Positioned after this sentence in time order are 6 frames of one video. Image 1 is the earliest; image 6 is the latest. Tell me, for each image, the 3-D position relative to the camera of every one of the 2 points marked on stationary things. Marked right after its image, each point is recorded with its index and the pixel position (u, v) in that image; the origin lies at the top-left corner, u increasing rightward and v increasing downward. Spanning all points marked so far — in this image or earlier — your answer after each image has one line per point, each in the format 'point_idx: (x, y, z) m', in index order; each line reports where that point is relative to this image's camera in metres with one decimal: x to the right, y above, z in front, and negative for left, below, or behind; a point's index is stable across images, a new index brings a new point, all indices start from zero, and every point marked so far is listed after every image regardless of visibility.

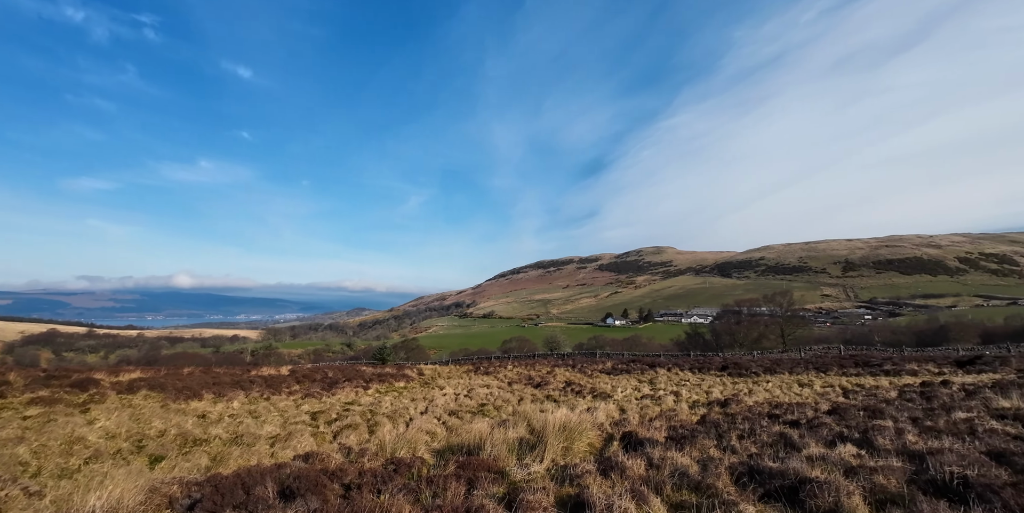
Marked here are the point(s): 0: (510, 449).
0: (+0.1, -4.2, +11.3) m
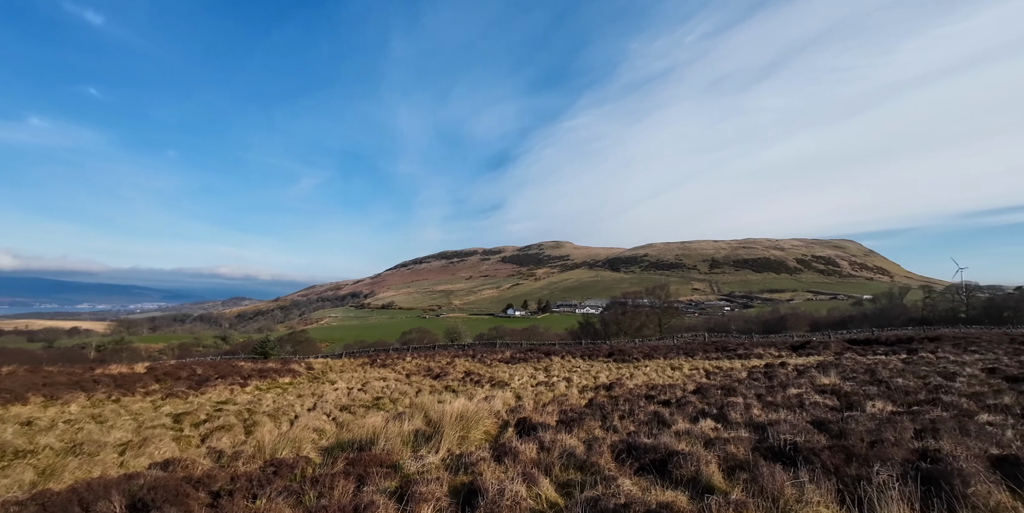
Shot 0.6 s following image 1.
0: (-2.4, -4.0, +11.1) m
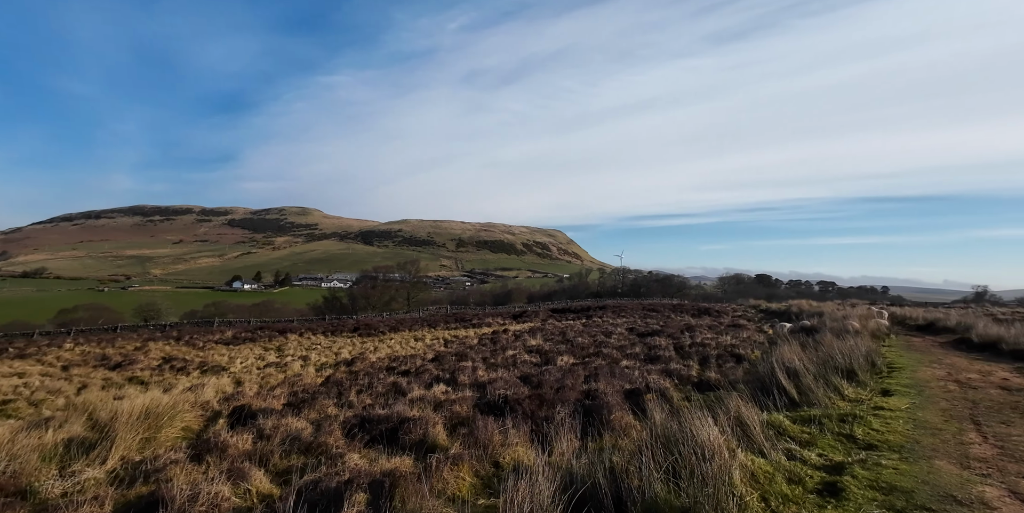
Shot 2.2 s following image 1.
0: (-7.8, -3.3, +8.0) m
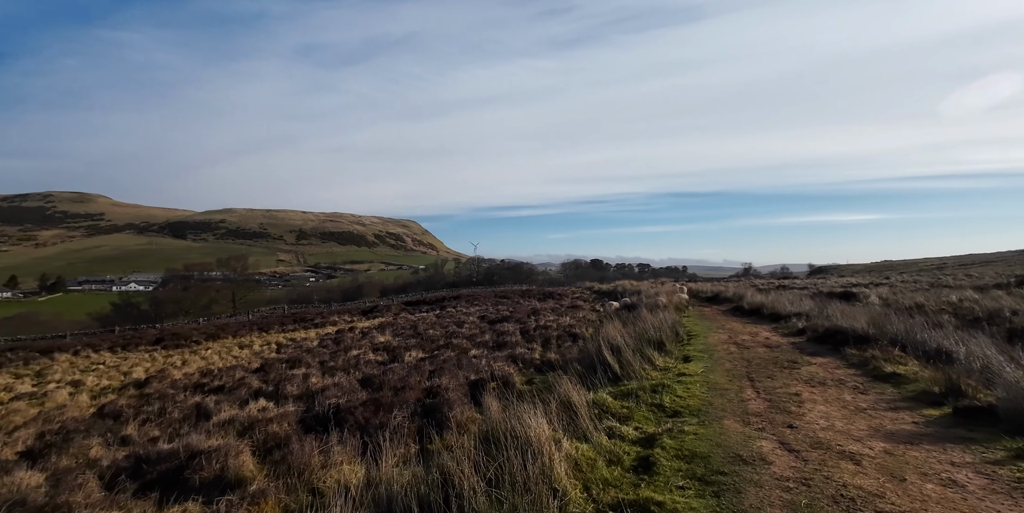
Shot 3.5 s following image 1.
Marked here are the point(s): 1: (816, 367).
0: (-9.9, -3.4, +4.9) m
1: (+6.3, -2.3, +10.7) m
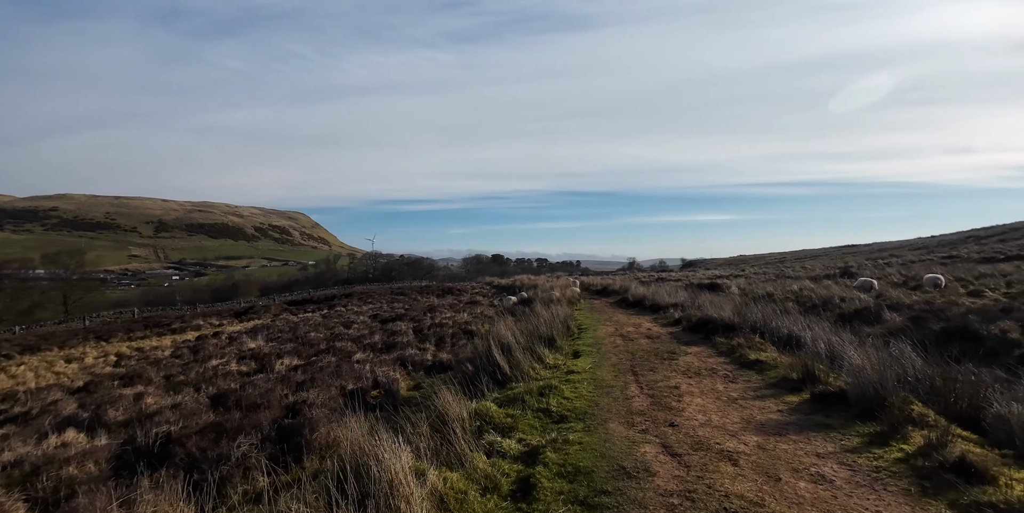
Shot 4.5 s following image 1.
0: (-10.8, -3.4, +2.2) m
1: (+3.9, -2.2, +11.1) m
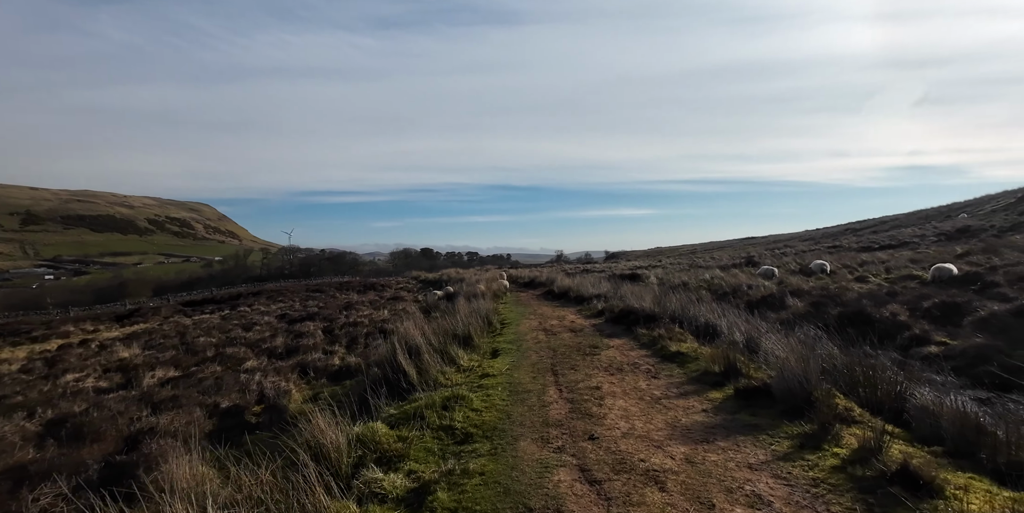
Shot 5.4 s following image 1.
0: (-11.2, -3.5, -0.1) m
1: (+2.1, -2.0, +10.7) m
